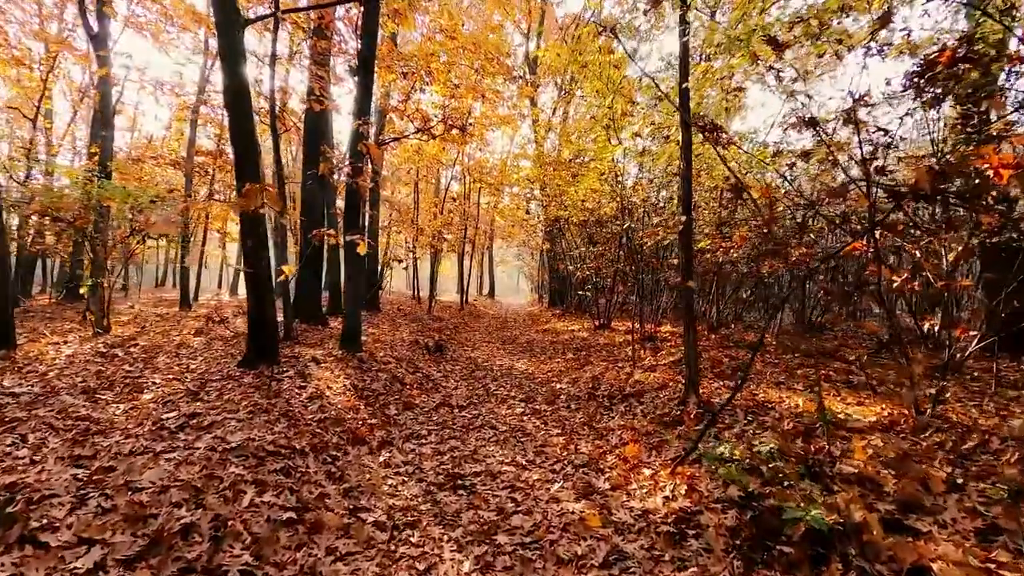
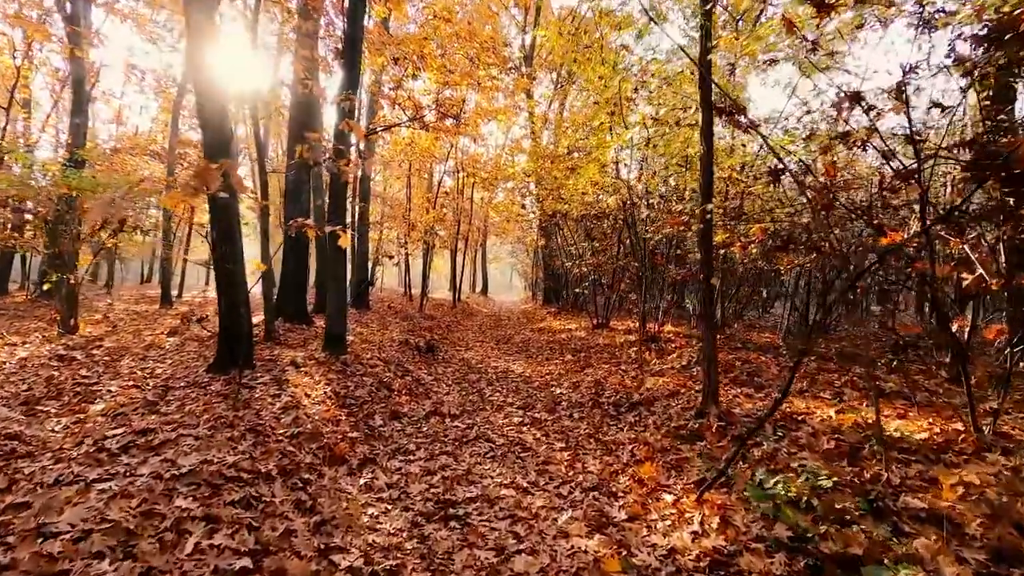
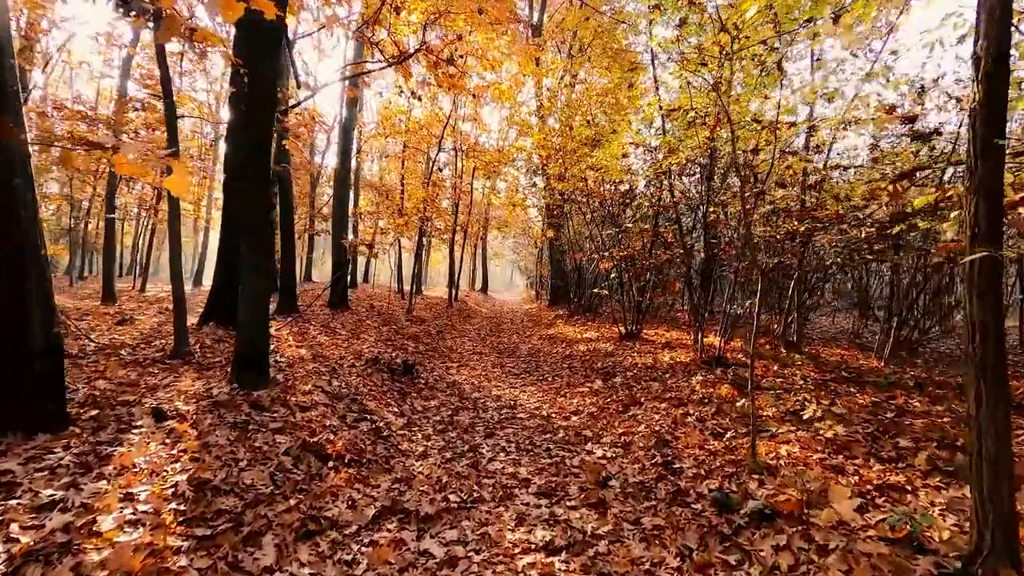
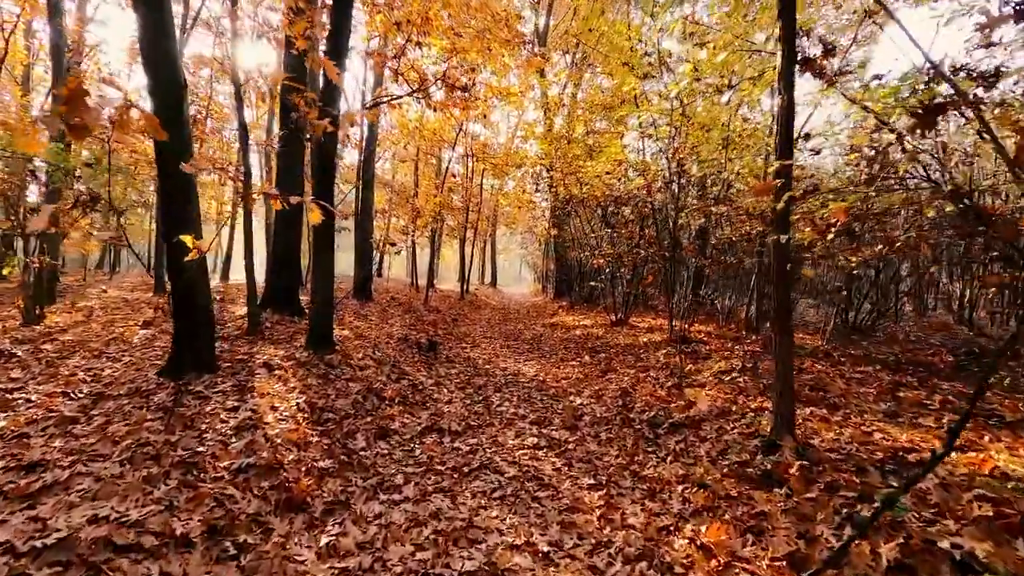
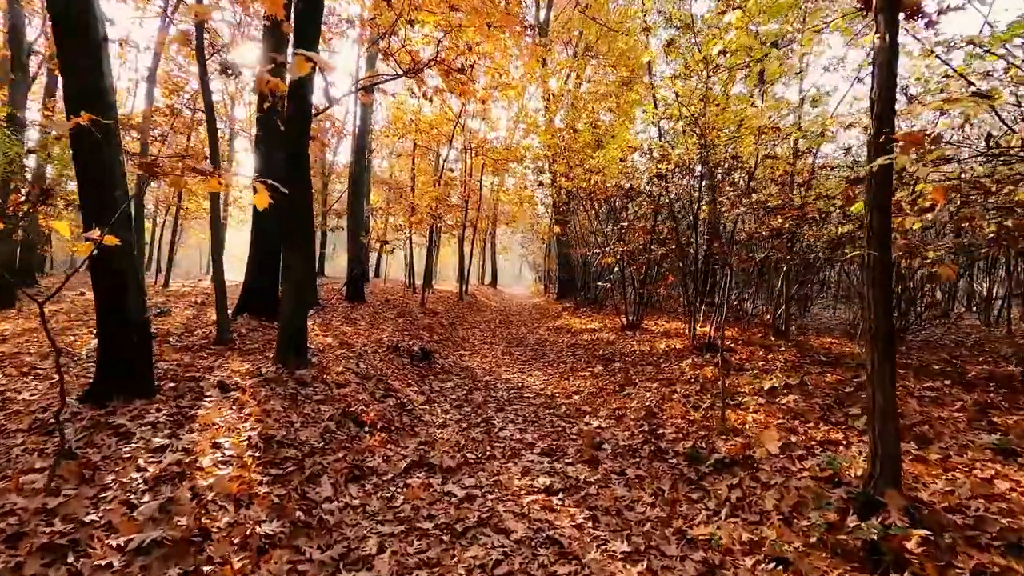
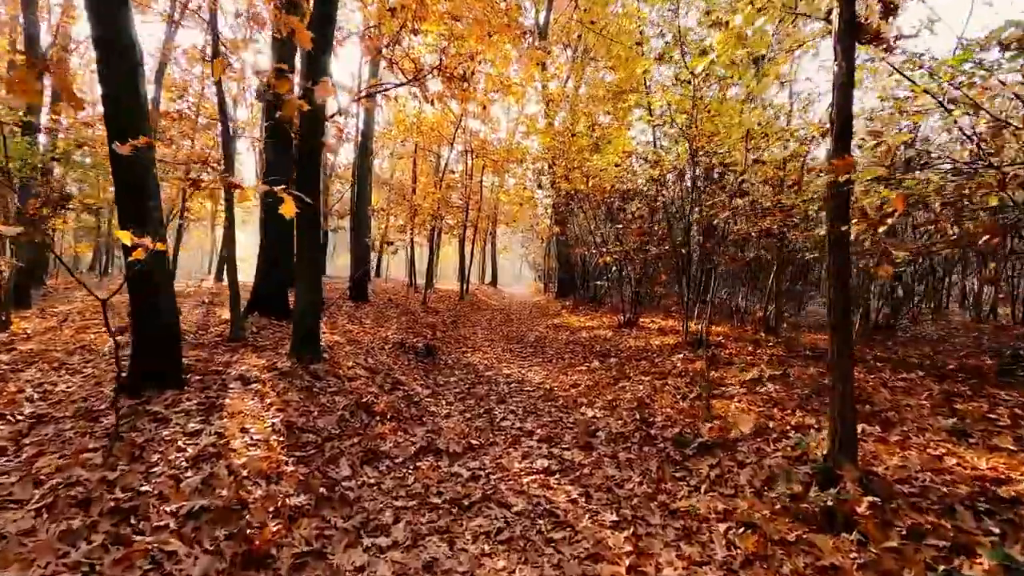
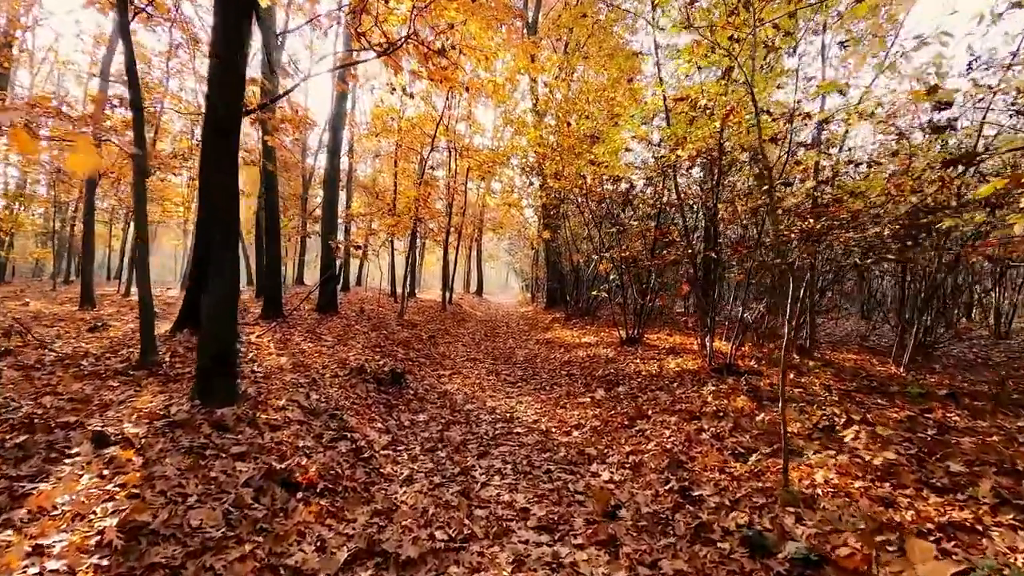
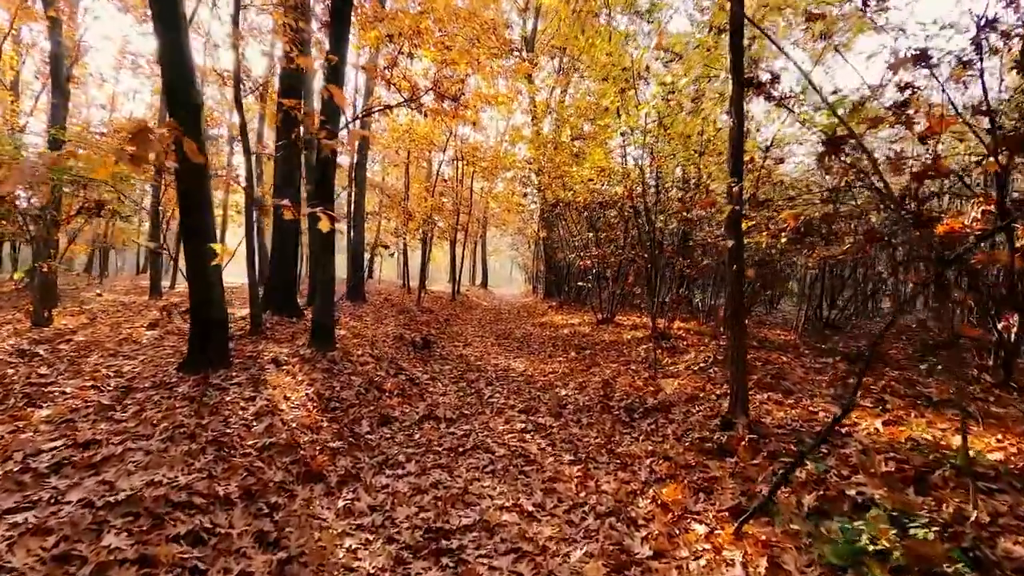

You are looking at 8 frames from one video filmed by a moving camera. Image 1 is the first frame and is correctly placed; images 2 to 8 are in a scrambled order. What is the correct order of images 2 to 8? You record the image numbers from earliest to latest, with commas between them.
2, 8, 4, 6, 5, 3, 7
